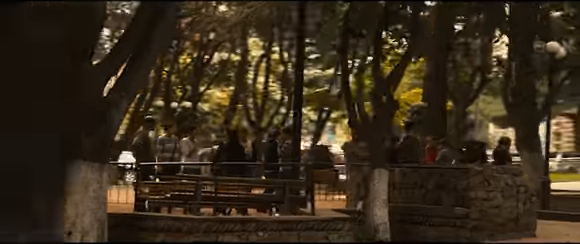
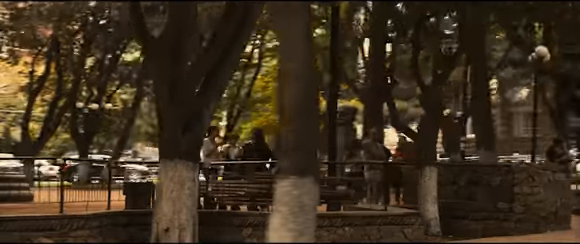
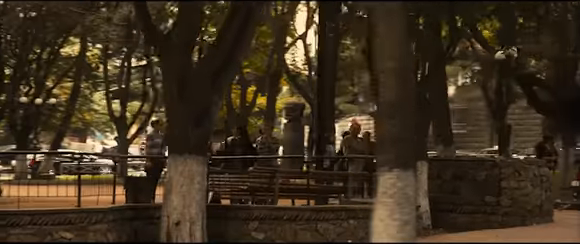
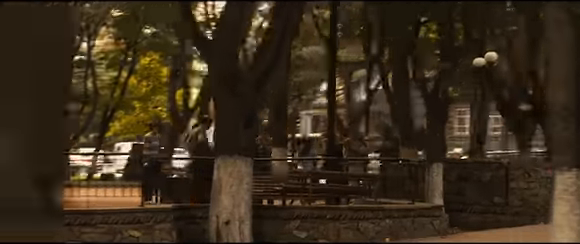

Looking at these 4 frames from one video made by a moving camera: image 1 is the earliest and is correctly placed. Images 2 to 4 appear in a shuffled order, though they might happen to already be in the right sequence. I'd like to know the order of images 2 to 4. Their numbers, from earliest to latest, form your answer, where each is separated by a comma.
2, 3, 4
